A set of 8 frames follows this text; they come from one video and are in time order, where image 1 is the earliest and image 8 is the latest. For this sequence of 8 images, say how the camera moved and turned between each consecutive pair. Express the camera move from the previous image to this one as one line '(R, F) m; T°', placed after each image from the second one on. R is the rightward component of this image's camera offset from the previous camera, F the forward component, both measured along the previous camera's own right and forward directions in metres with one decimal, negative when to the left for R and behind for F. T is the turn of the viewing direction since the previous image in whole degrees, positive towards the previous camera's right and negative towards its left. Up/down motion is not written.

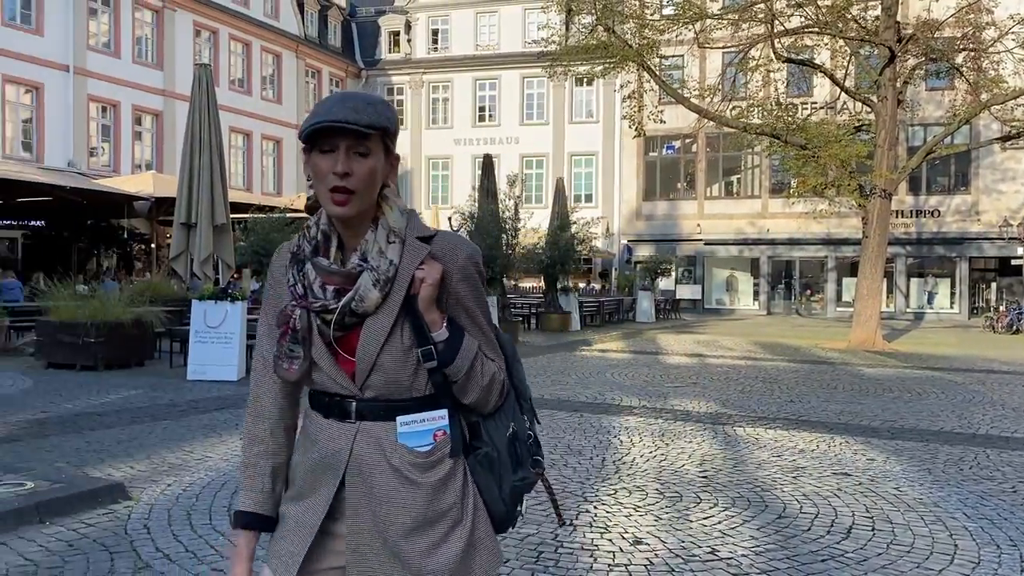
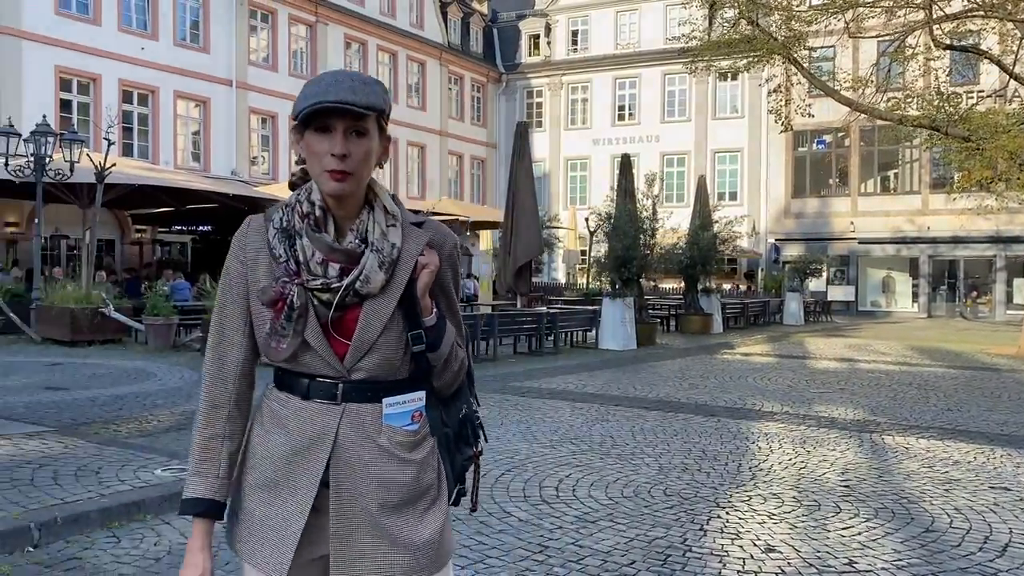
(+0.1, 0.0) m; -9°
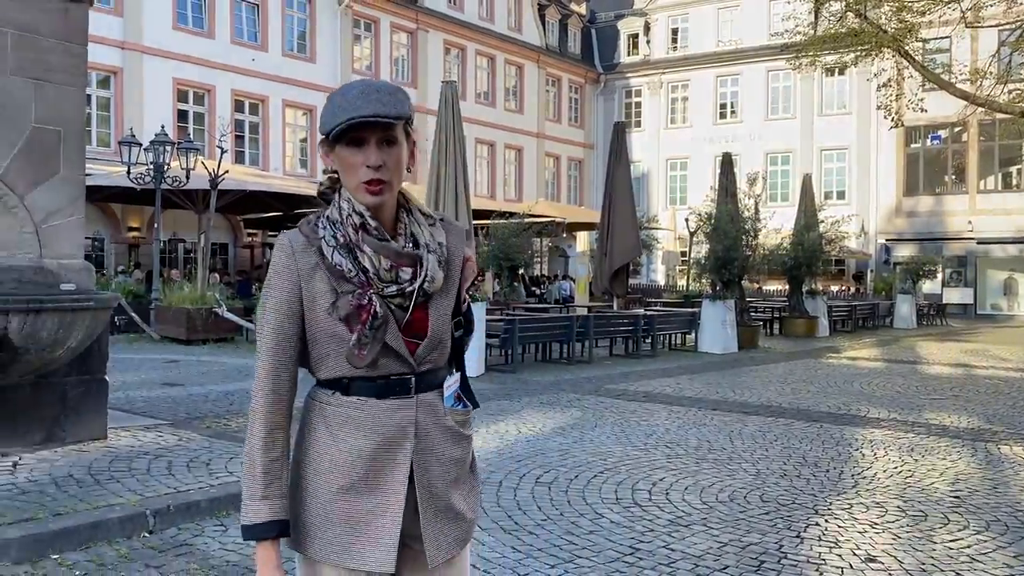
(0.0, 0.0) m; -6°
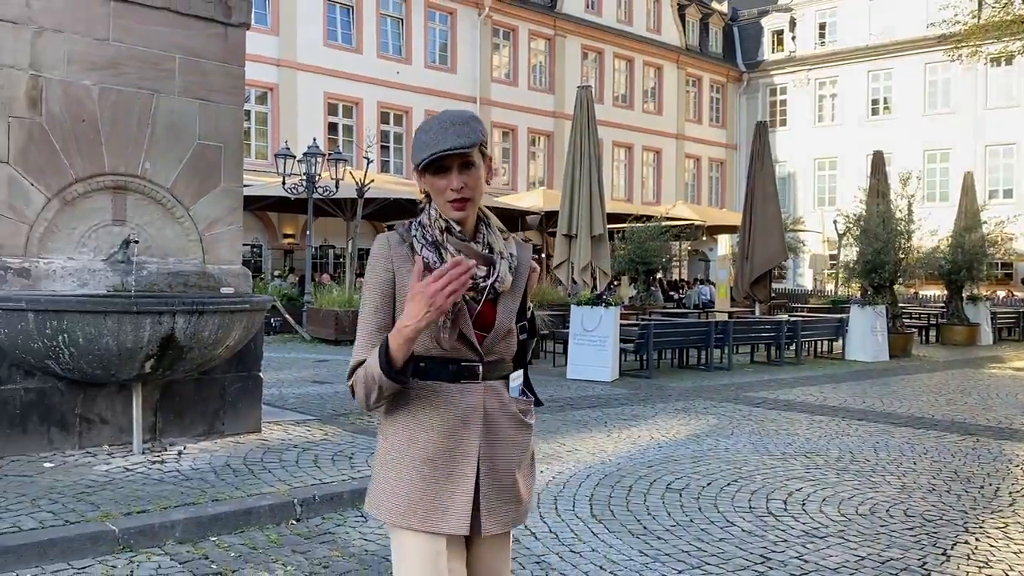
(+0.1, -0.1) m; -9°
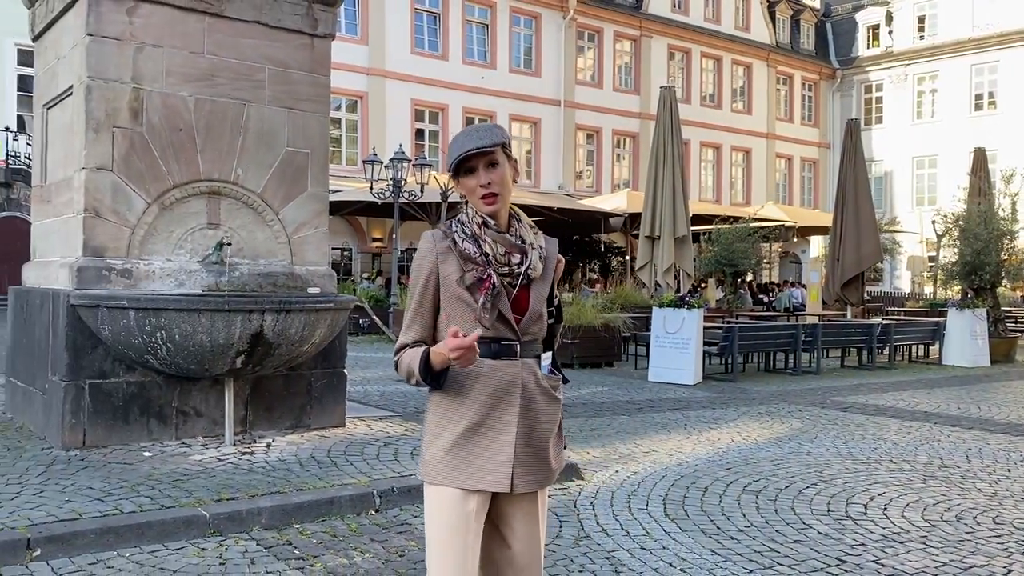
(+0.1, -0.1) m; -6°
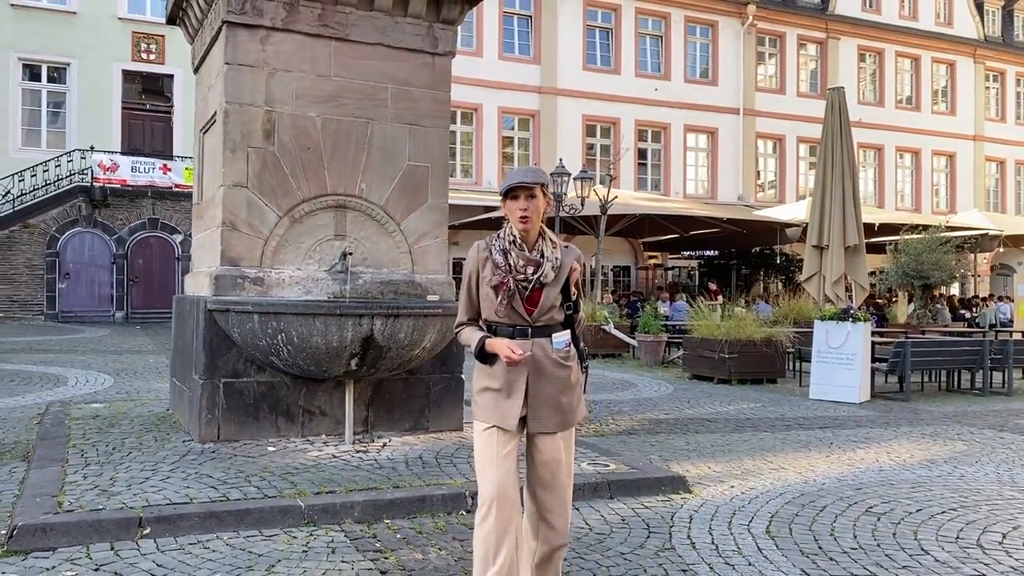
(+0.5, +0.1) m; -12°
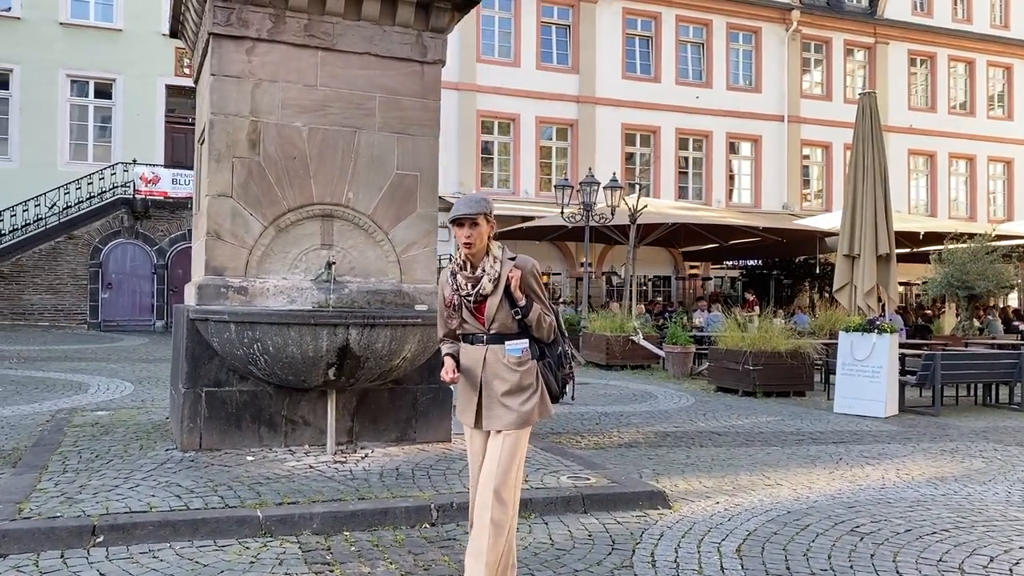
(+0.5, +0.1) m; -4°
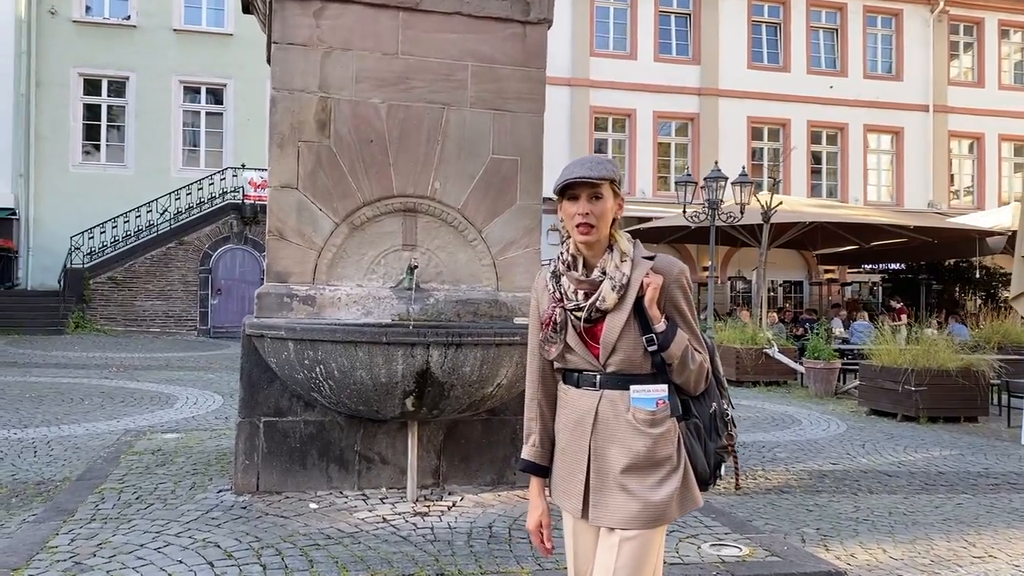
(0.0, +1.2) m; -8°
